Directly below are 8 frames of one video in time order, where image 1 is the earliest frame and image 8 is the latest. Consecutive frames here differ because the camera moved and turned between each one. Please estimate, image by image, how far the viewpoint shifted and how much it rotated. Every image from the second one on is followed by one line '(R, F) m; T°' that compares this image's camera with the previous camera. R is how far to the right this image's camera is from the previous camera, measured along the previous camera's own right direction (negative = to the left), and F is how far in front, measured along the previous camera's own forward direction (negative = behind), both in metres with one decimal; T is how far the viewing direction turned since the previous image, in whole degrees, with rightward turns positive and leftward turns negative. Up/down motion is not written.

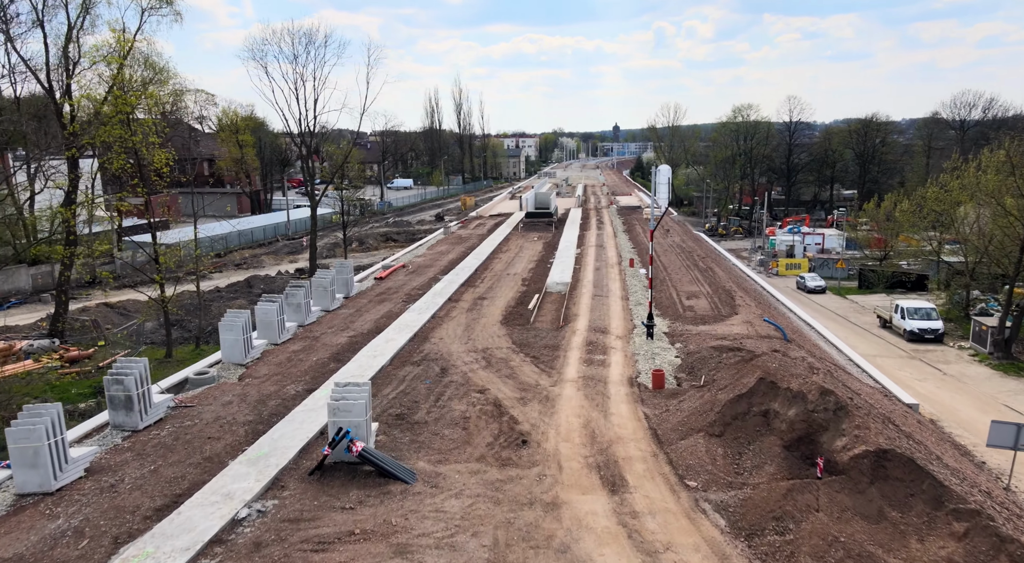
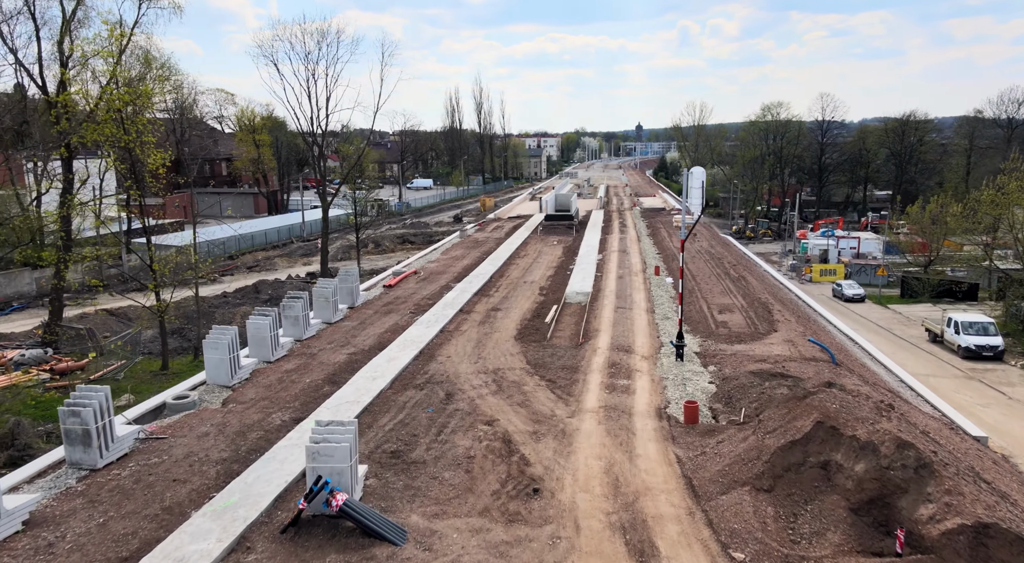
(+0.1, +1.3) m; -2°
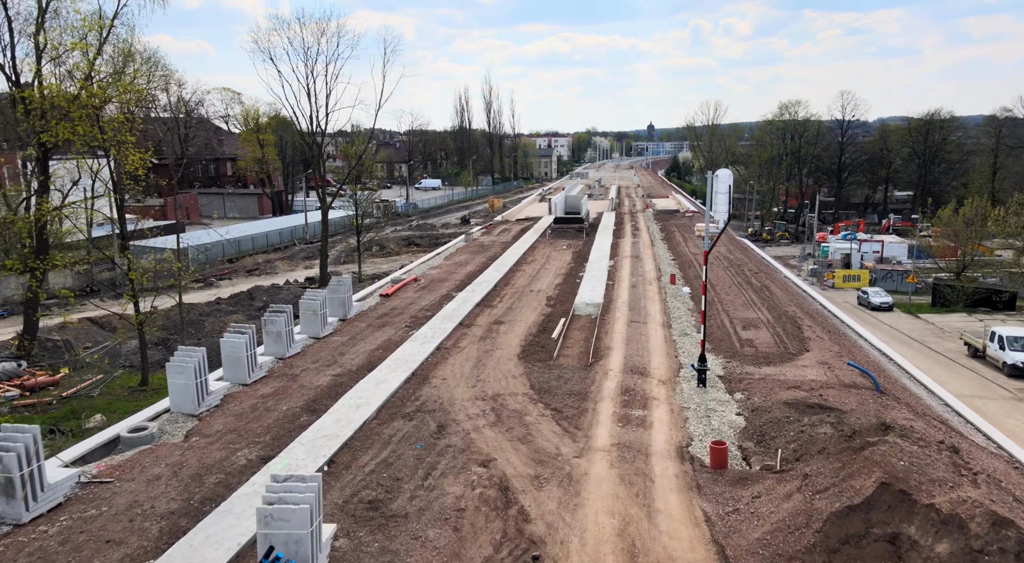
(+0.2, +1.3) m; -1°
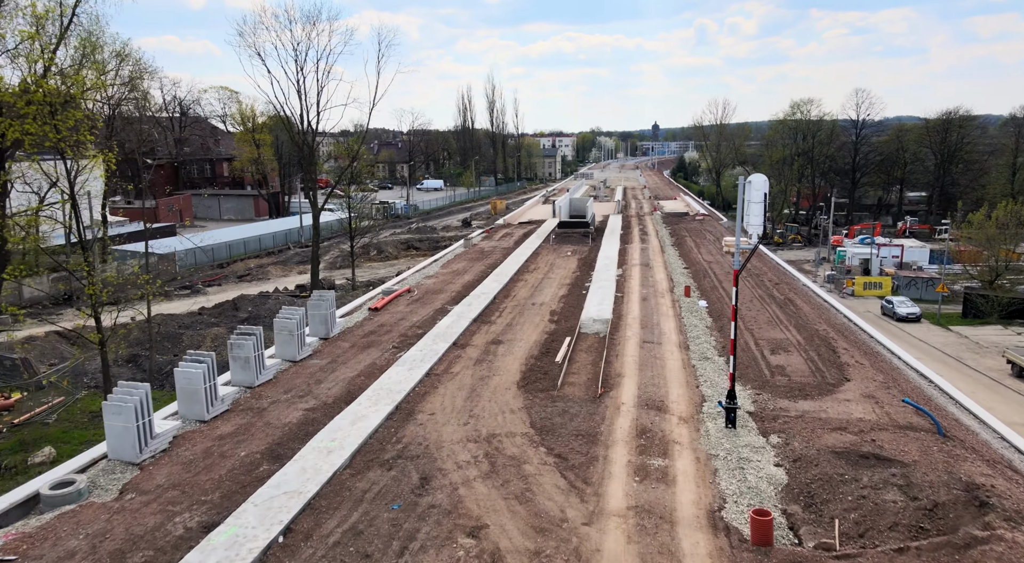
(+0.1, +1.6) m; 0°
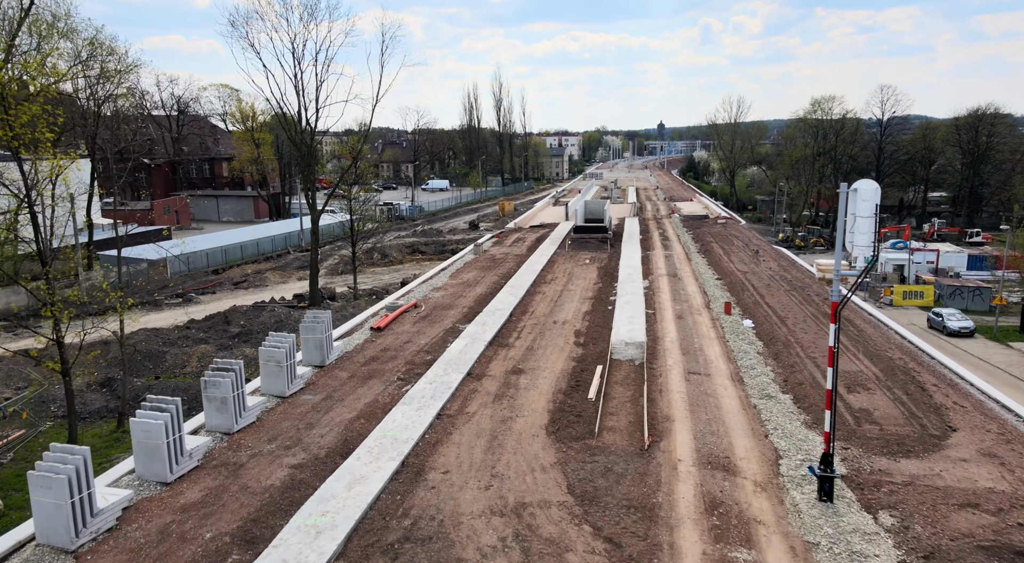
(-0.4, +1.9) m; 0°
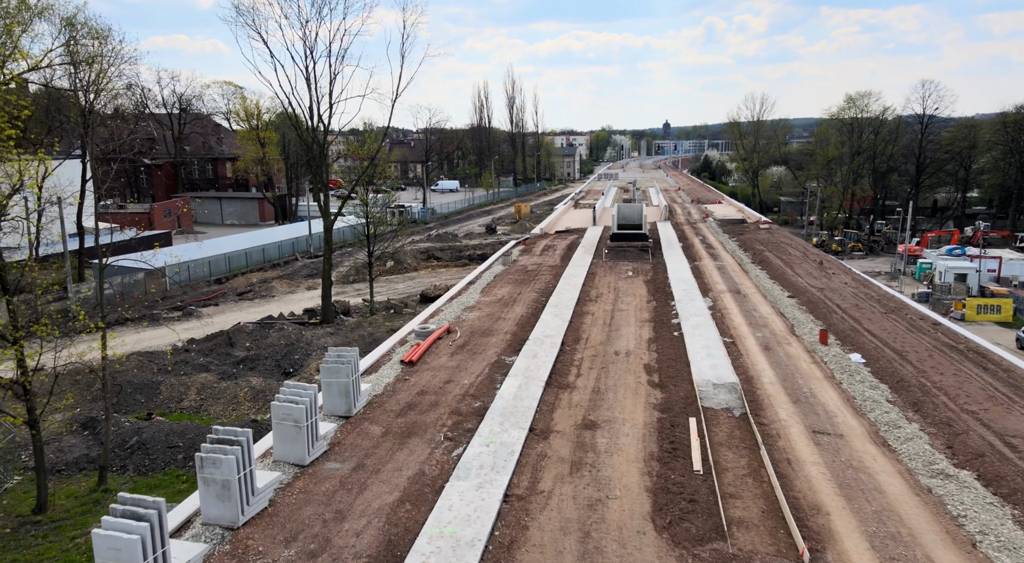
(-1.1, +2.5) m; 0°
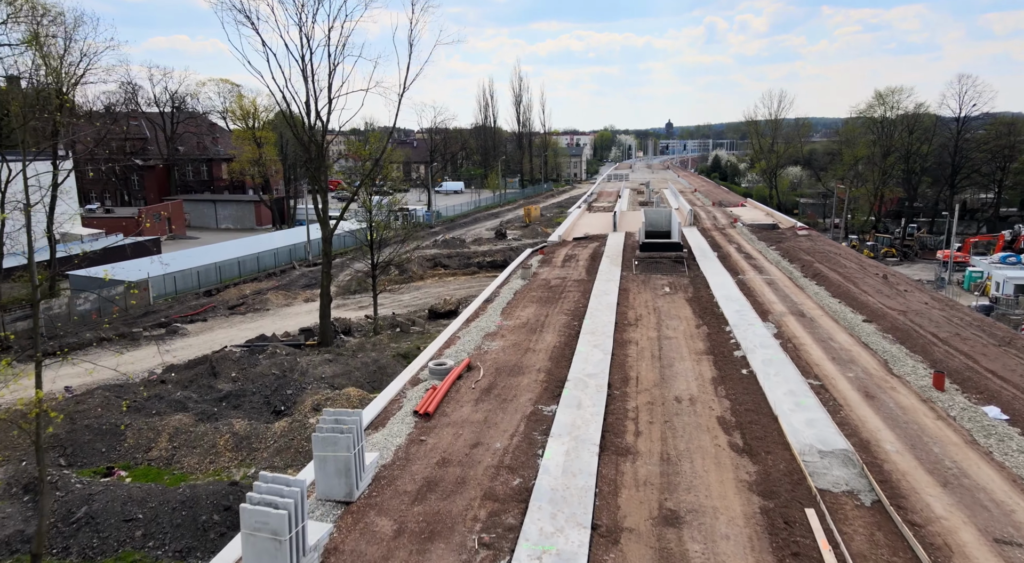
(-0.6, +2.6) m; 0°
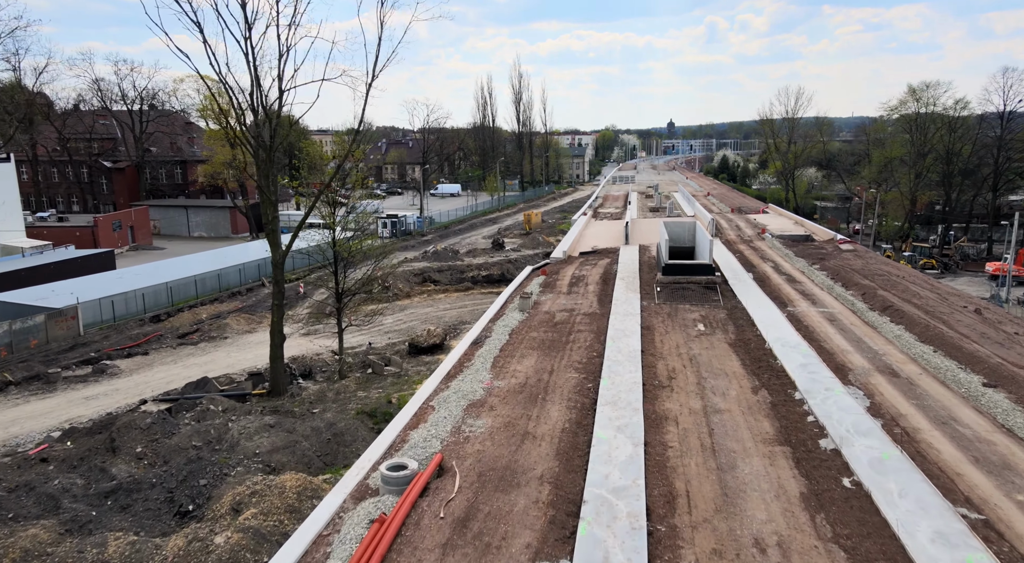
(+0.2, +4.1) m; 0°
